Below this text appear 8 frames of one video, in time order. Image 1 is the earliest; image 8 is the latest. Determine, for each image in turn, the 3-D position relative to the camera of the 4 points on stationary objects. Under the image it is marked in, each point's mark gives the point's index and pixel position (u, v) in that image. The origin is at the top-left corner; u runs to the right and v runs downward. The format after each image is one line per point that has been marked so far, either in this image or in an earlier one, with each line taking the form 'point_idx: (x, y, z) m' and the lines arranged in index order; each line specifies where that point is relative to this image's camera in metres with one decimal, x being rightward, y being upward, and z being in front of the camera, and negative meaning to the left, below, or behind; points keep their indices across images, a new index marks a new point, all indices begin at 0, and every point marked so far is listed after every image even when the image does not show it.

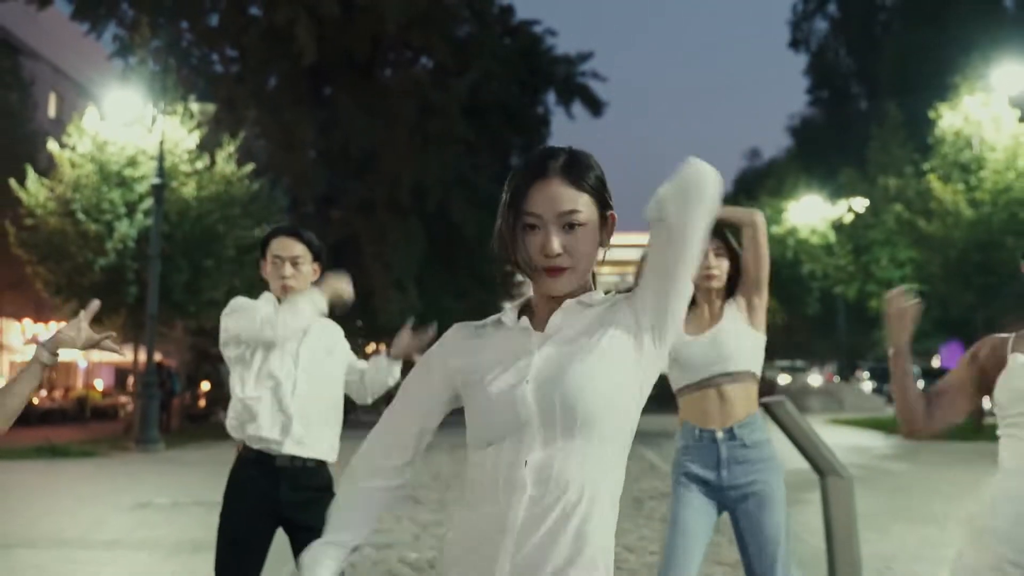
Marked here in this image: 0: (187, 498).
0: (-3.6, -2.3, +13.4) m
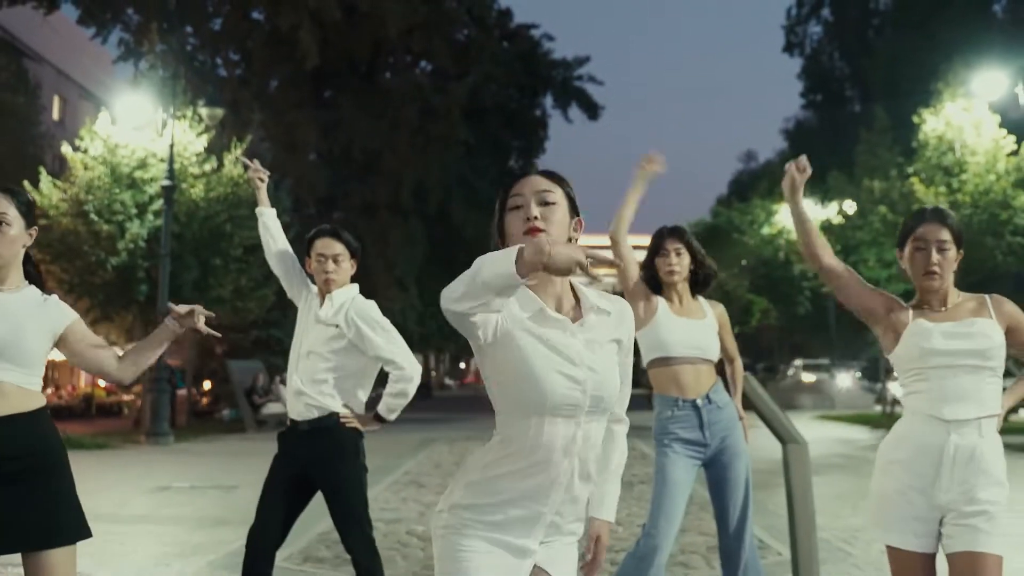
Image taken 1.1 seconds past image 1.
0: (-3.6, -2.2, +14.2) m
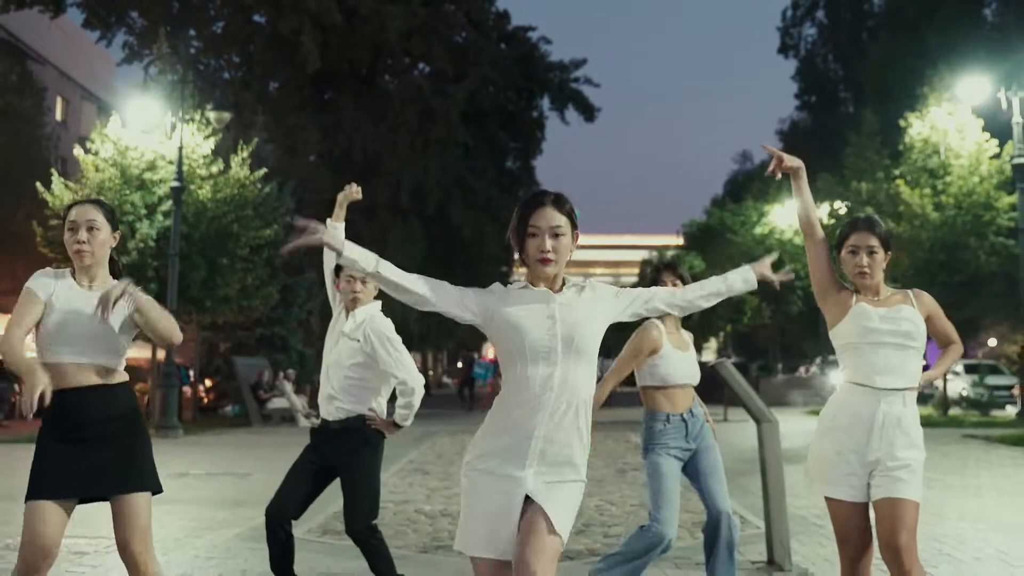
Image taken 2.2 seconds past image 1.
0: (-3.6, -2.2, +15.0) m
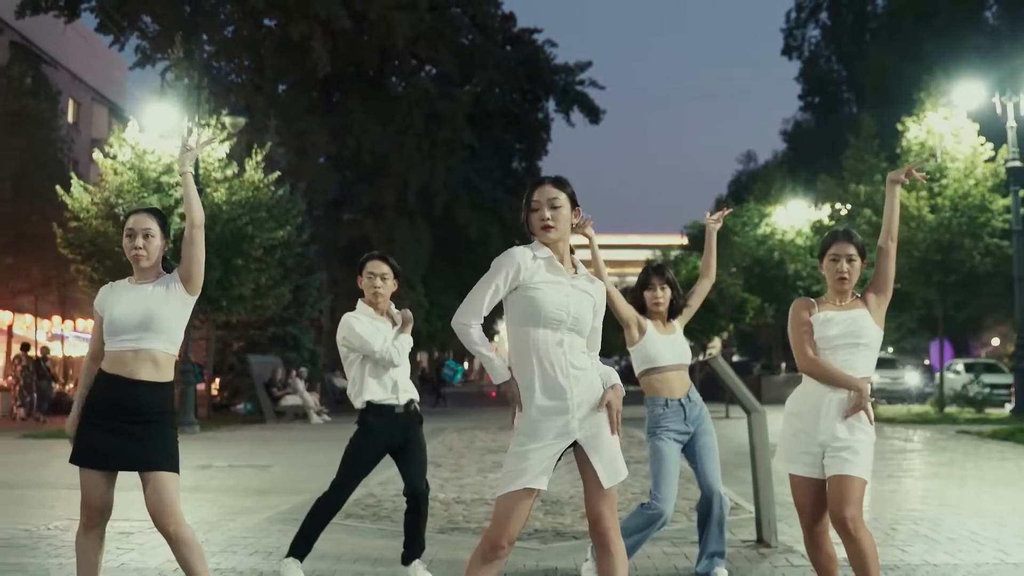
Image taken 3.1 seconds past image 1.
0: (-3.5, -2.2, +15.7) m
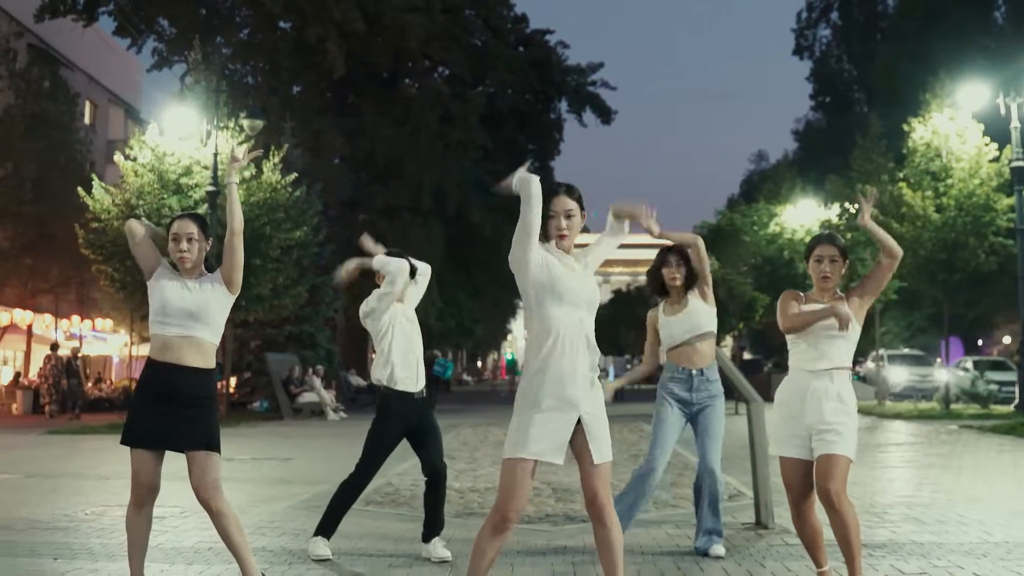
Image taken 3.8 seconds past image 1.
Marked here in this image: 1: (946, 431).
0: (-3.4, -2.2, +16.2) m
1: (+7.0, -2.3, +19.9) m
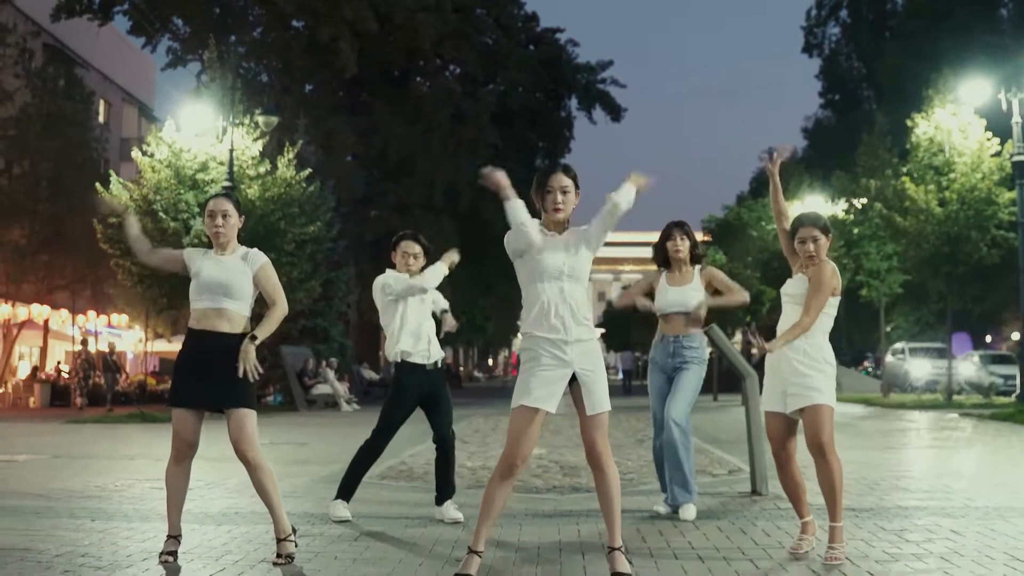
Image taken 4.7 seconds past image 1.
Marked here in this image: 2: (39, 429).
0: (-3.2, -2.1, +16.7) m
1: (+7.2, -2.2, +20.3) m
2: (-7.7, -2.3, +19.9) m
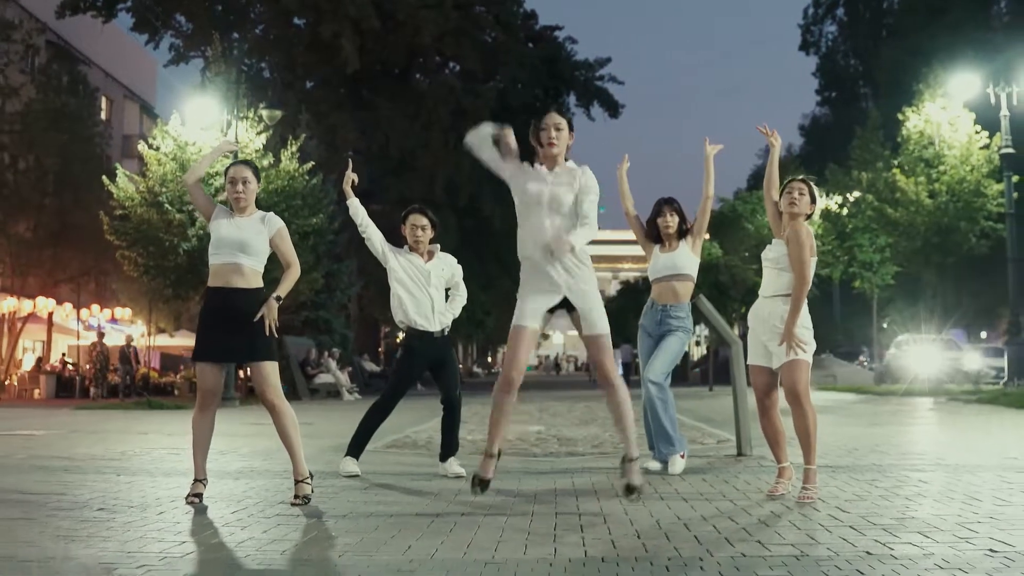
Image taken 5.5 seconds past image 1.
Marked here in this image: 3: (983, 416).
0: (-3.3, -1.9, +17.2) m
1: (+7.2, -2.0, +20.8) m
2: (-7.7, -2.1, +20.5) m
3: (+6.2, -1.7, +16.1) m
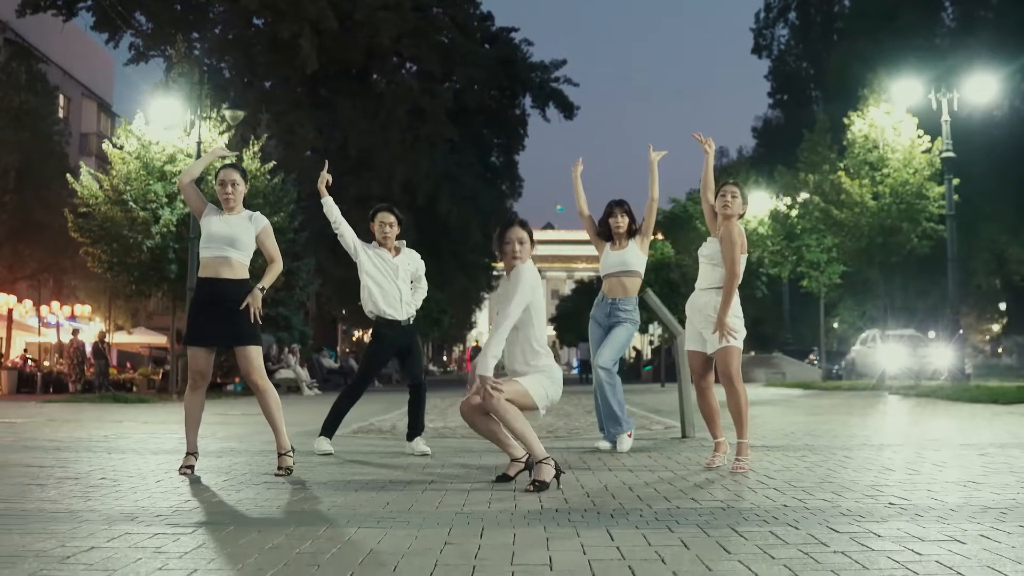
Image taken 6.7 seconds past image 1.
0: (-3.9, -1.8, +17.8) m
1: (+6.4, -1.9, +21.8) m
2: (-8.4, -2.0, +20.9) m
3: (+5.6, -1.6, +17.0) m
